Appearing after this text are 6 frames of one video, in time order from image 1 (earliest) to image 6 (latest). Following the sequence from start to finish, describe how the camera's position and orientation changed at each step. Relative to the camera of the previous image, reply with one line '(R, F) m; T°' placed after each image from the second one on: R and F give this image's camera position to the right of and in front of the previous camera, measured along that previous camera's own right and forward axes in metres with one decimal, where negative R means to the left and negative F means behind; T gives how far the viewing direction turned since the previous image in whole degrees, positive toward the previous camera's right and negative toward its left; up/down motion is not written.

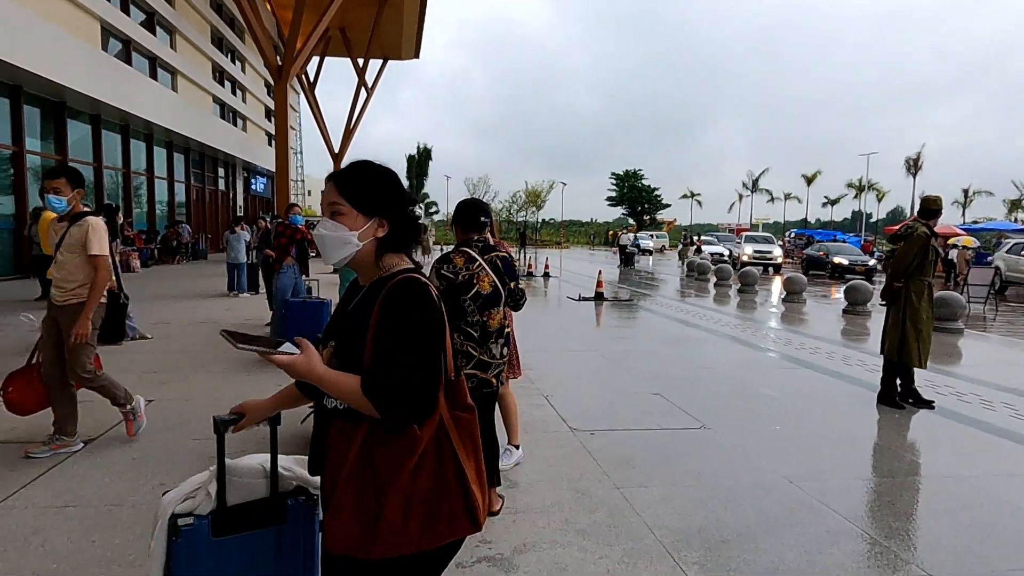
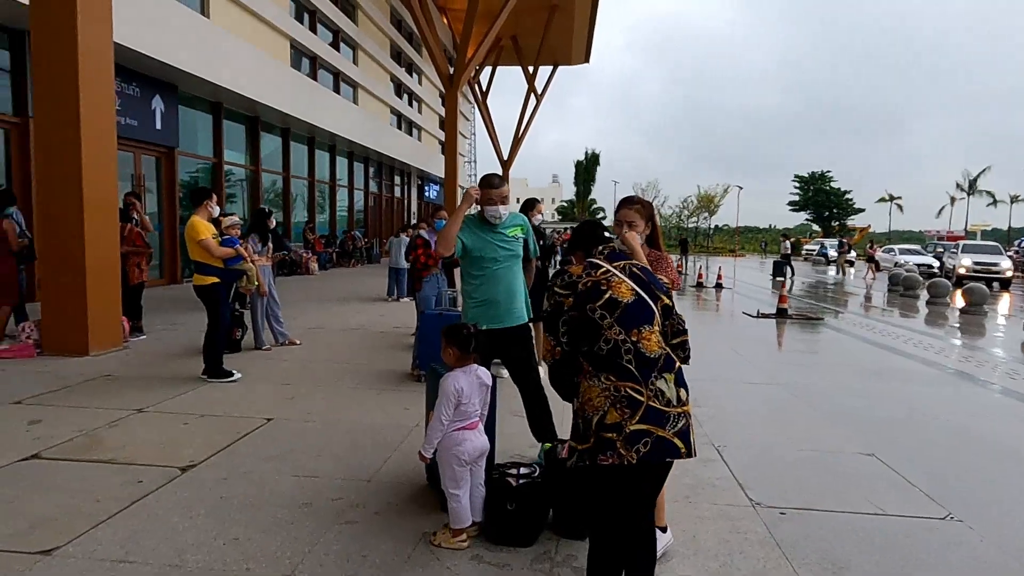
(0.0, +1.0) m; -14°
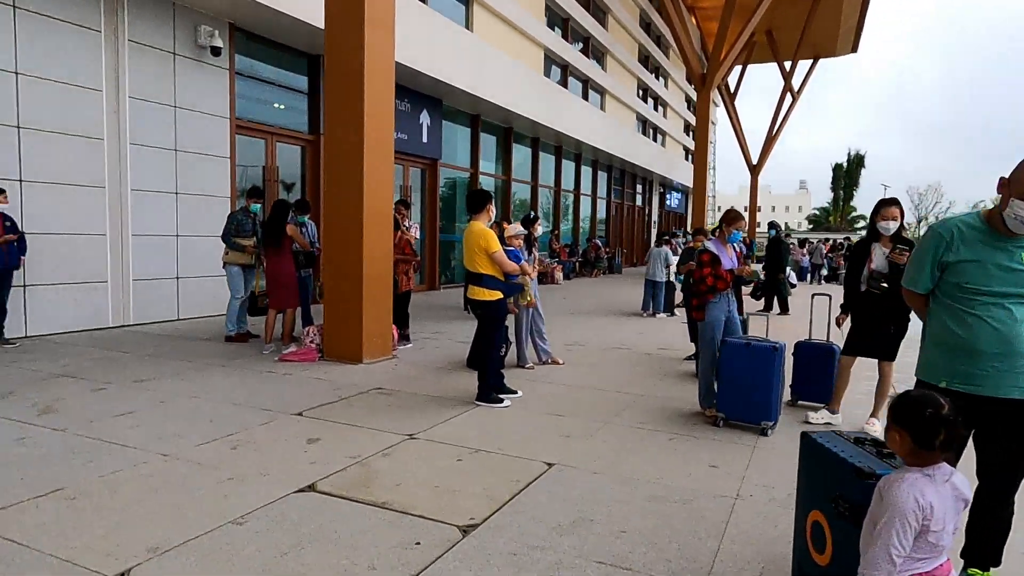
(-0.7, +1.0) m; -20°
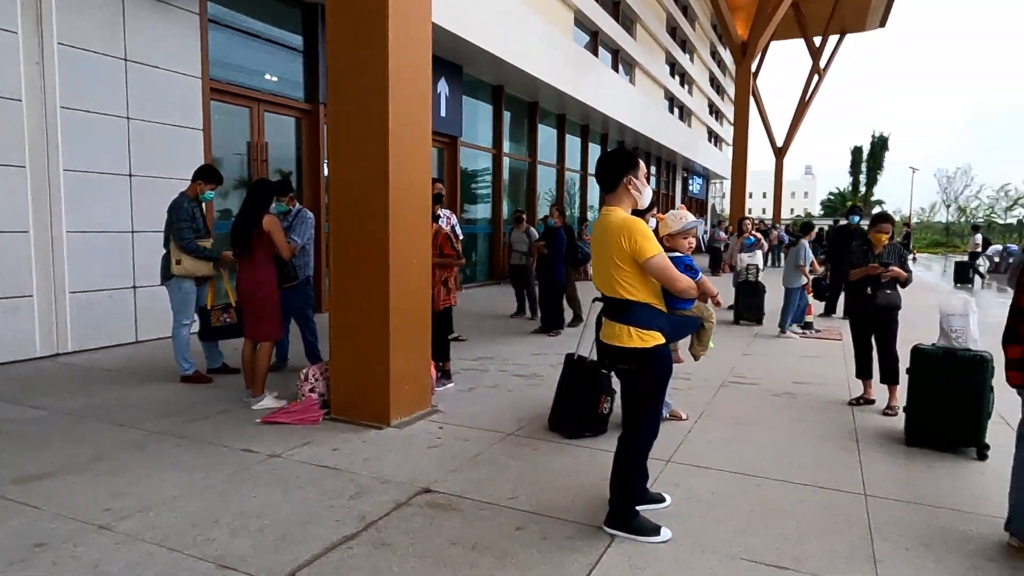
(-0.8, +2.5) m; 0°
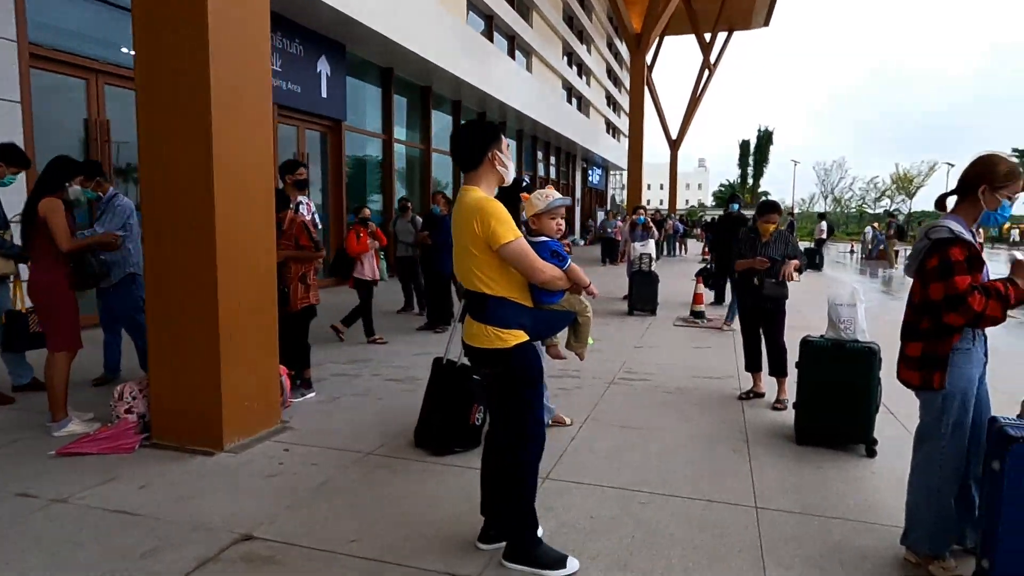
(+0.3, +0.6) m; +8°
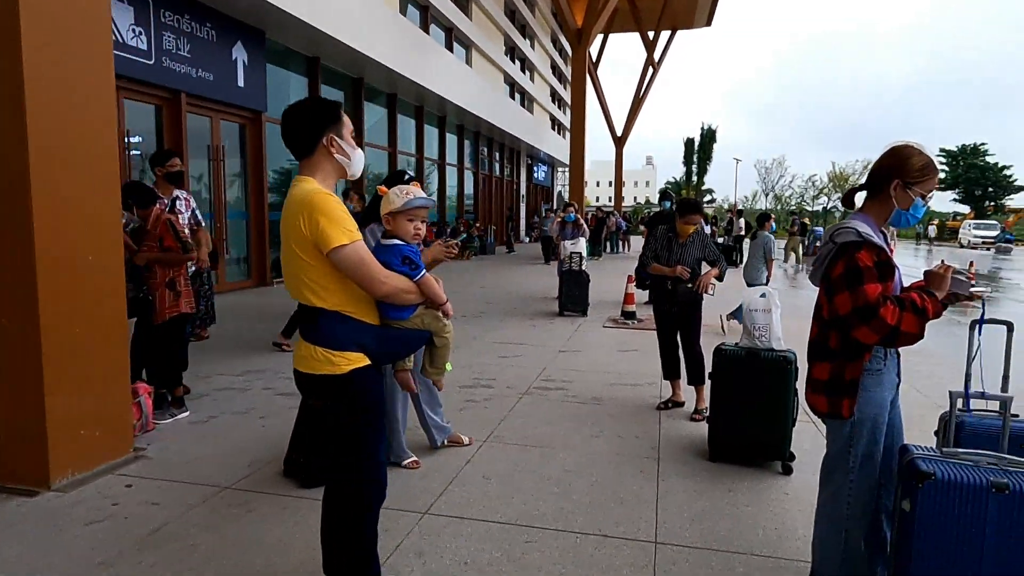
(+0.4, +0.4) m; +4°
